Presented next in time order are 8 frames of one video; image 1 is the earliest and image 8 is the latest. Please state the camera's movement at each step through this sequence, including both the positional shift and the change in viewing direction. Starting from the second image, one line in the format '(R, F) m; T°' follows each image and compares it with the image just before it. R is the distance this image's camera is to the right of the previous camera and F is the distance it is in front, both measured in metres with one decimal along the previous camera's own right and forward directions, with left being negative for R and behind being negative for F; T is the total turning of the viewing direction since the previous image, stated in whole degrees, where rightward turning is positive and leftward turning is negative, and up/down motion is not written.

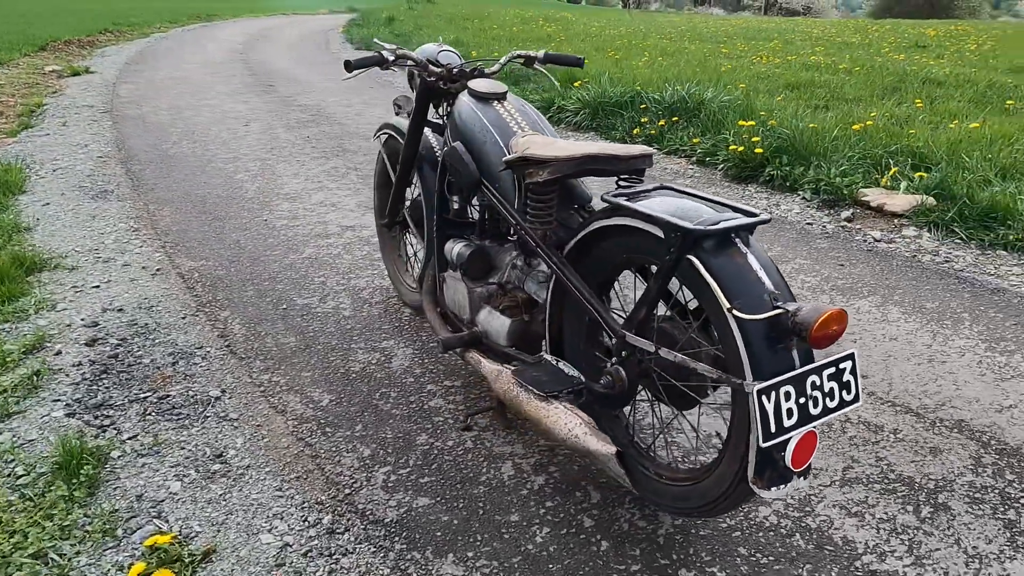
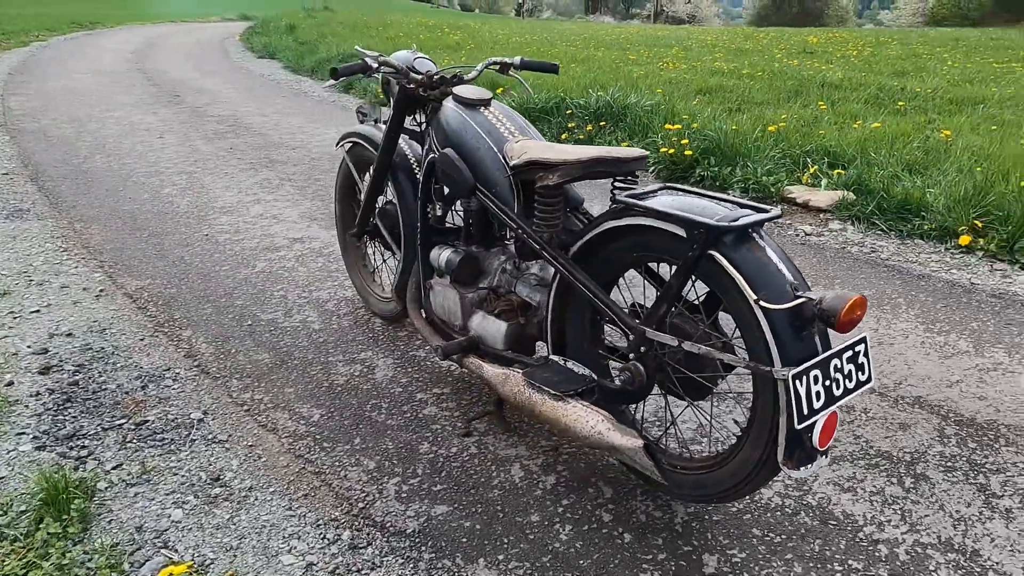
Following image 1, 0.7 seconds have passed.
(-0.3, 0.0) m; +7°
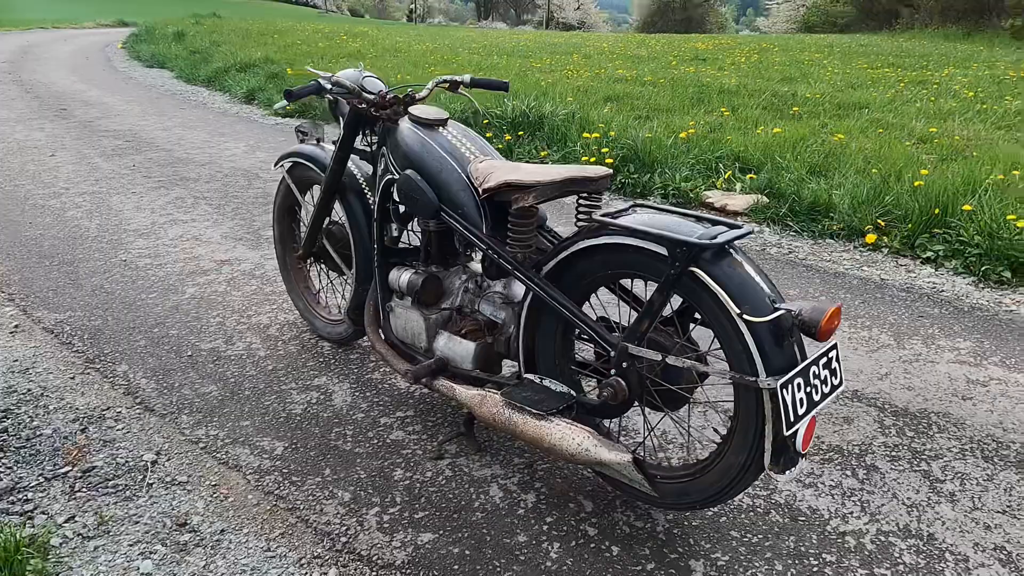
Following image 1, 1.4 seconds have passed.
(-0.2, 0.0) m; +7°
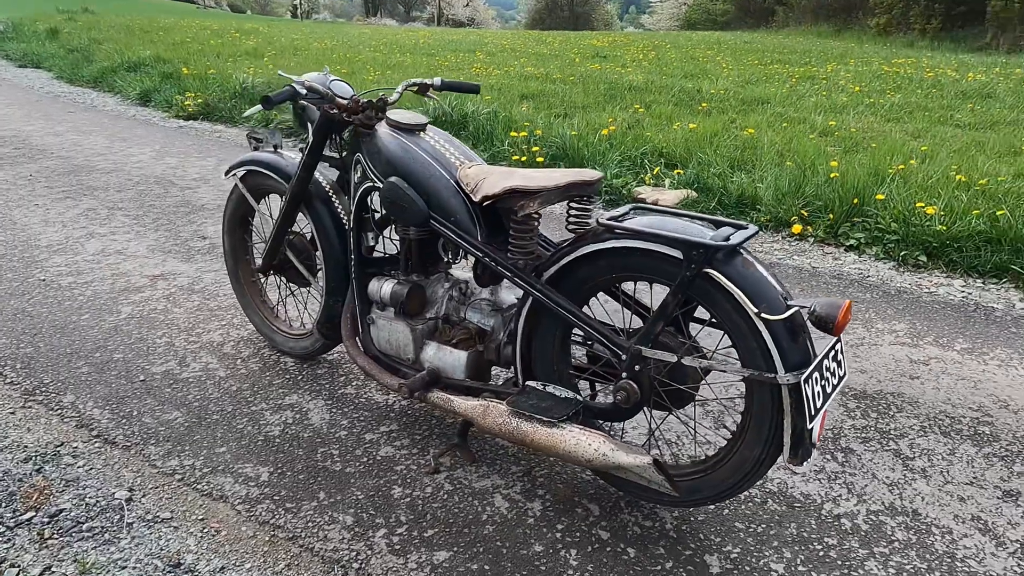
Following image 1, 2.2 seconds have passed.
(-0.3, +0.1) m; +7°
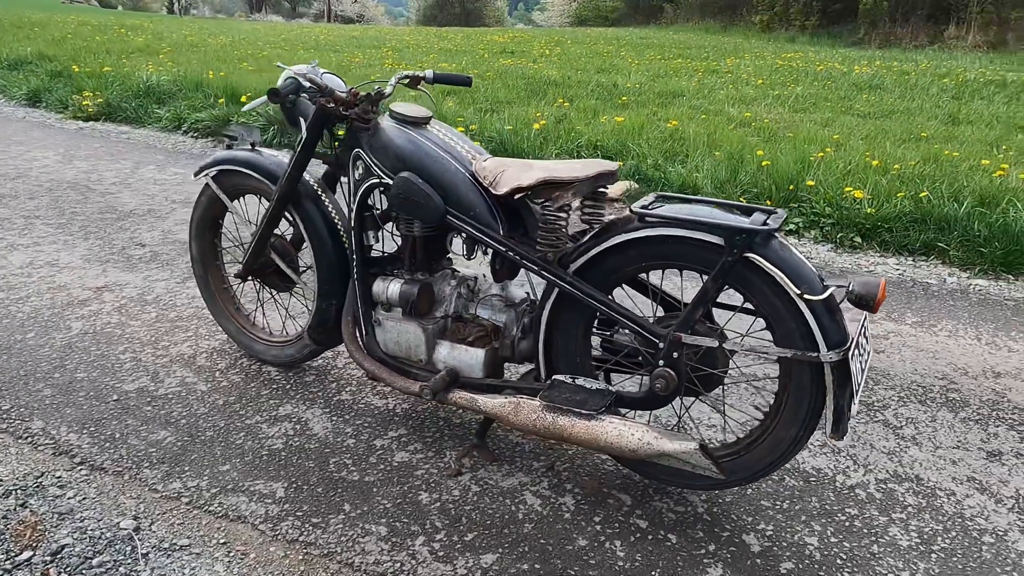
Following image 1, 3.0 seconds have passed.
(-0.4, +0.1) m; +7°
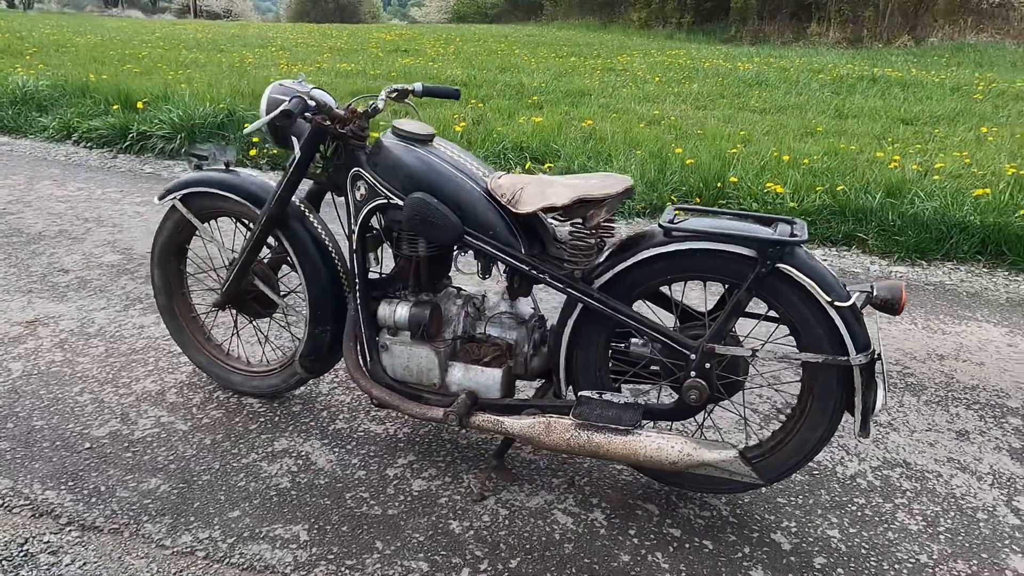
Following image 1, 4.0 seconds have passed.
(-0.4, +0.1) m; +8°
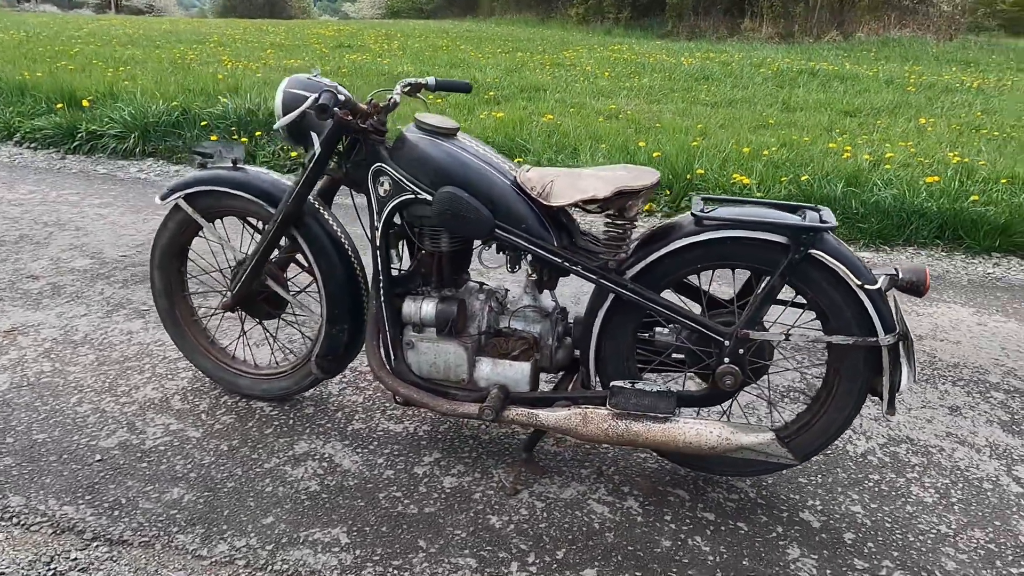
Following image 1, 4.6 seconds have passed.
(-0.3, 0.0) m; +5°
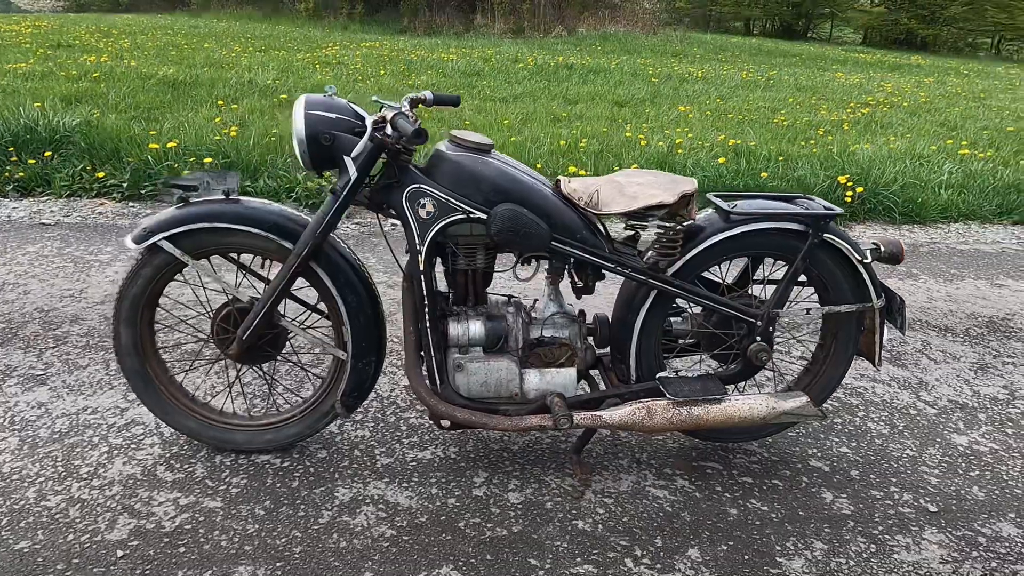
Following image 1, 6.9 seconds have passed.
(-1.0, +0.1) m; +19°
